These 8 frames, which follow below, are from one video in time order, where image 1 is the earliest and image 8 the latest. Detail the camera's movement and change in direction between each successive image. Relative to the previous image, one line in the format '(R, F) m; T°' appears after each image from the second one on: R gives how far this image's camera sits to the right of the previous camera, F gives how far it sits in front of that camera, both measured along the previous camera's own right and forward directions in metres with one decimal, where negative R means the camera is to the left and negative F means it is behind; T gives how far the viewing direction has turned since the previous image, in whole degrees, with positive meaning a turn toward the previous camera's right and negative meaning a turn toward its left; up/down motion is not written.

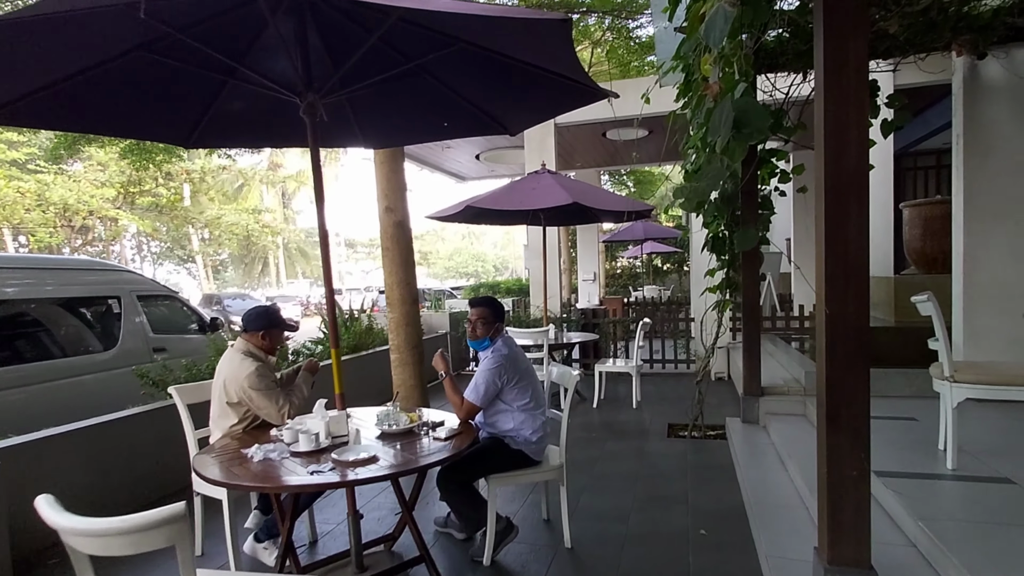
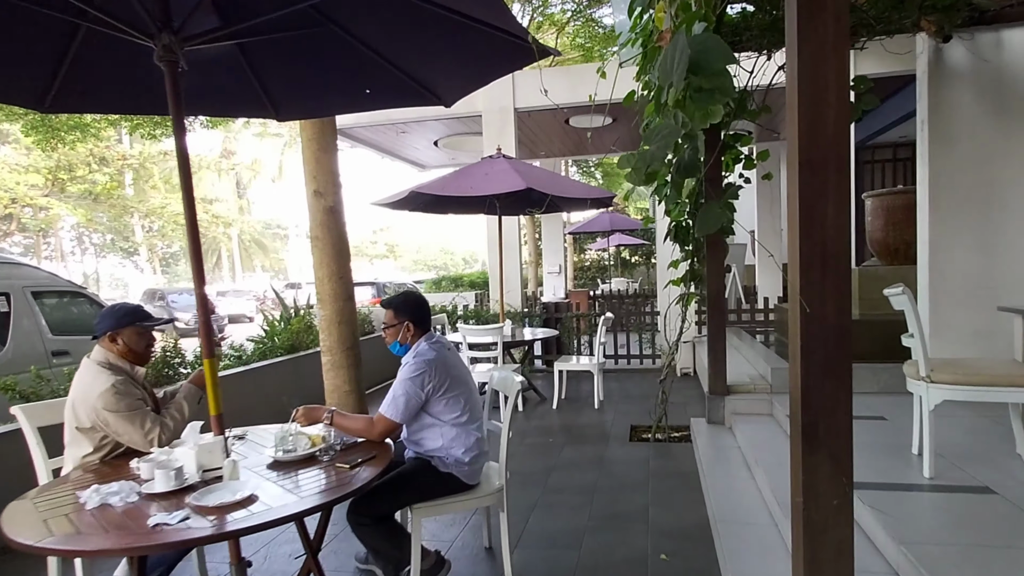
(+0.2, +0.4) m; +3°
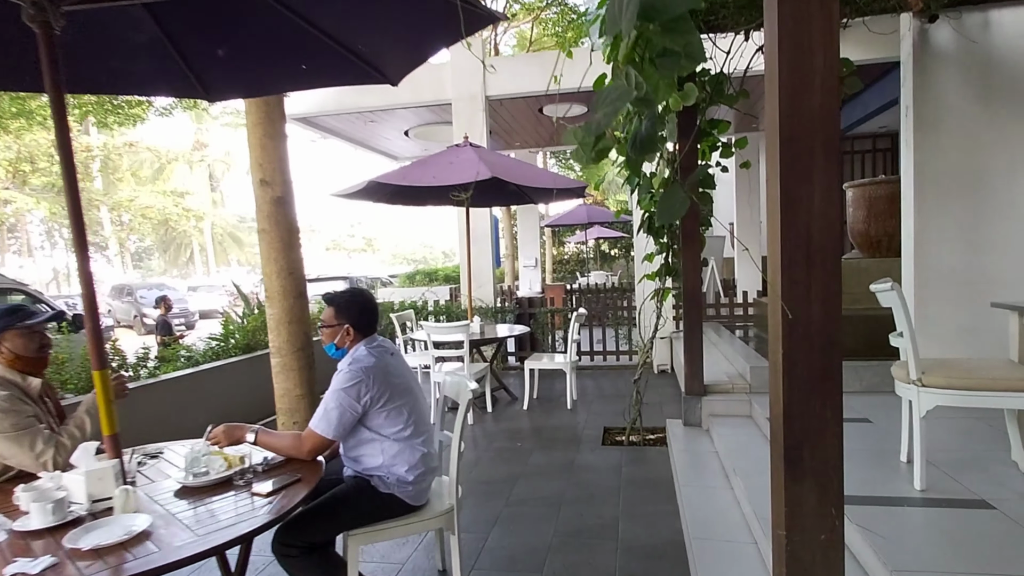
(+0.1, +0.3) m; +2°
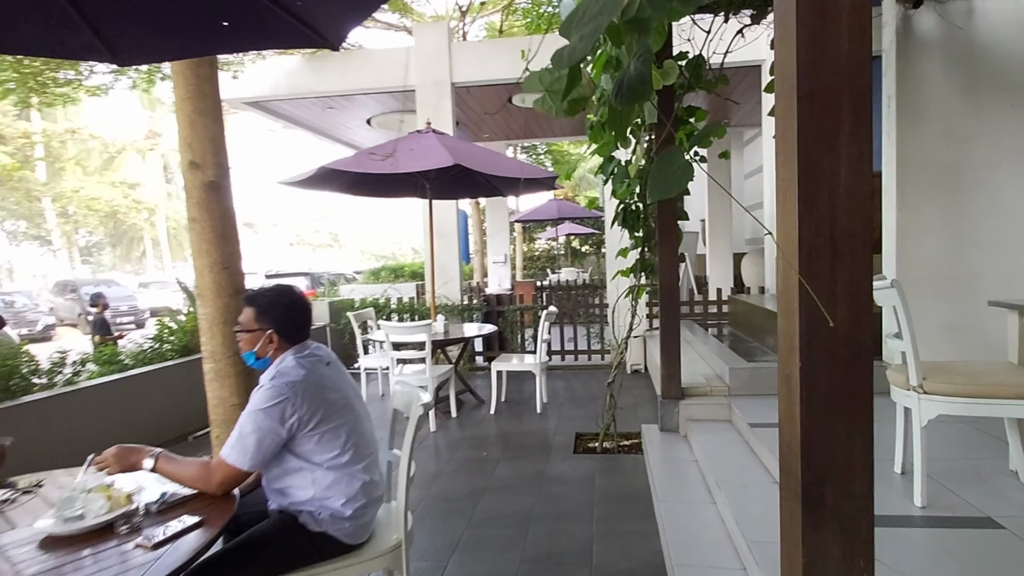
(0.0, +0.3) m; +3°
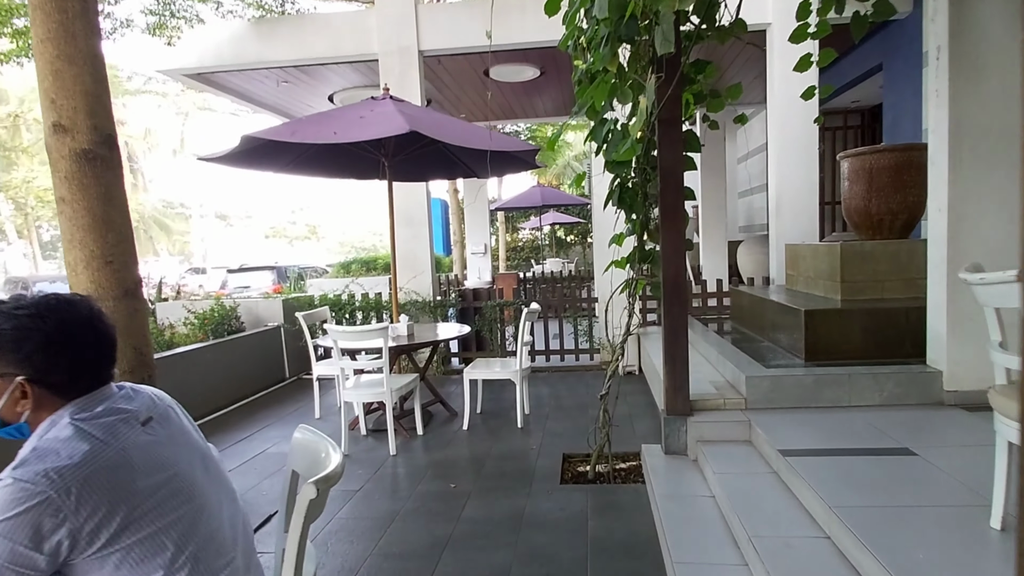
(+0.1, +0.7) m; +2°
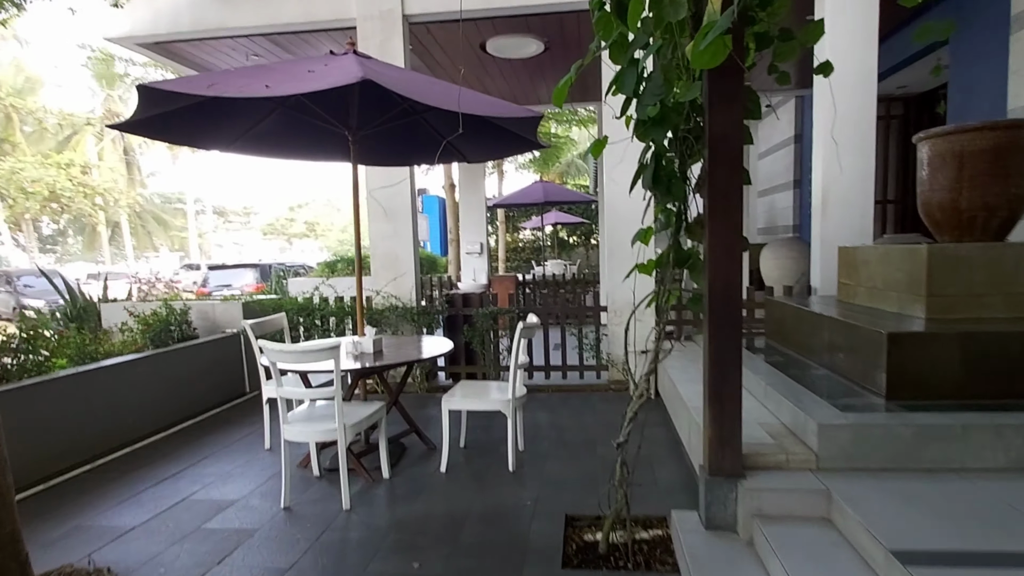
(+0.1, +0.8) m; 0°
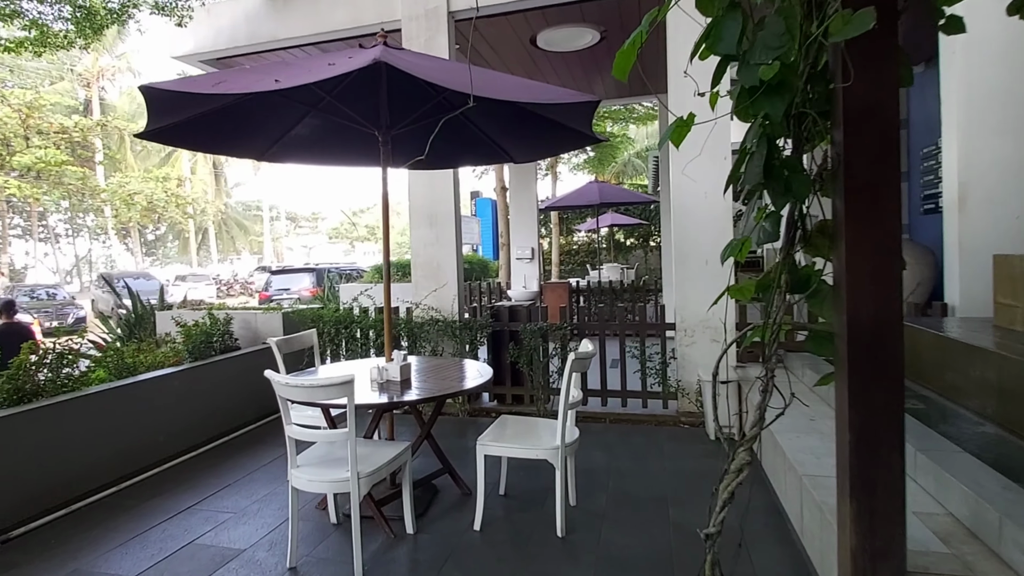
(0.0, +0.7) m; -7°
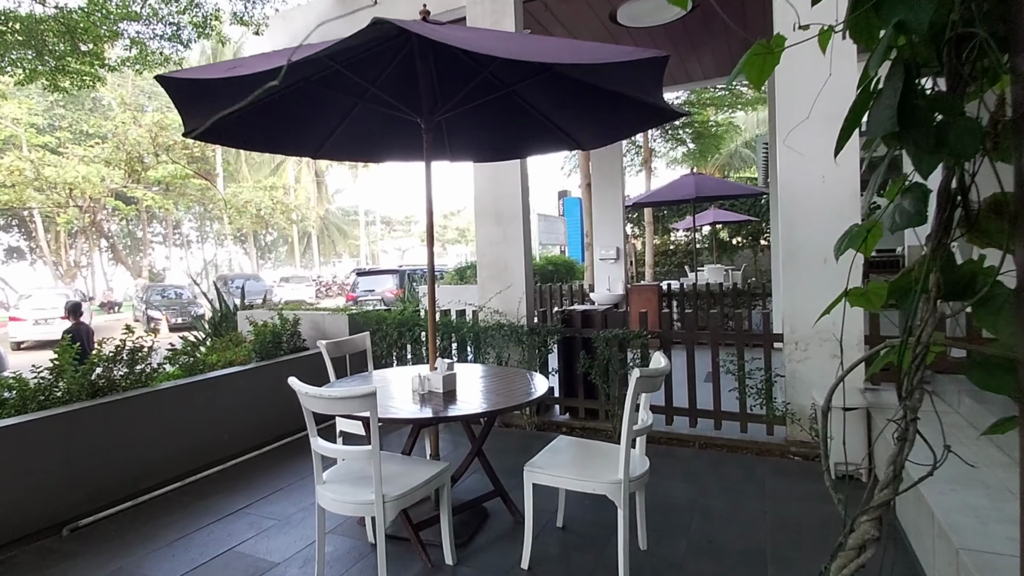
(+0.2, +0.4) m; -11°
